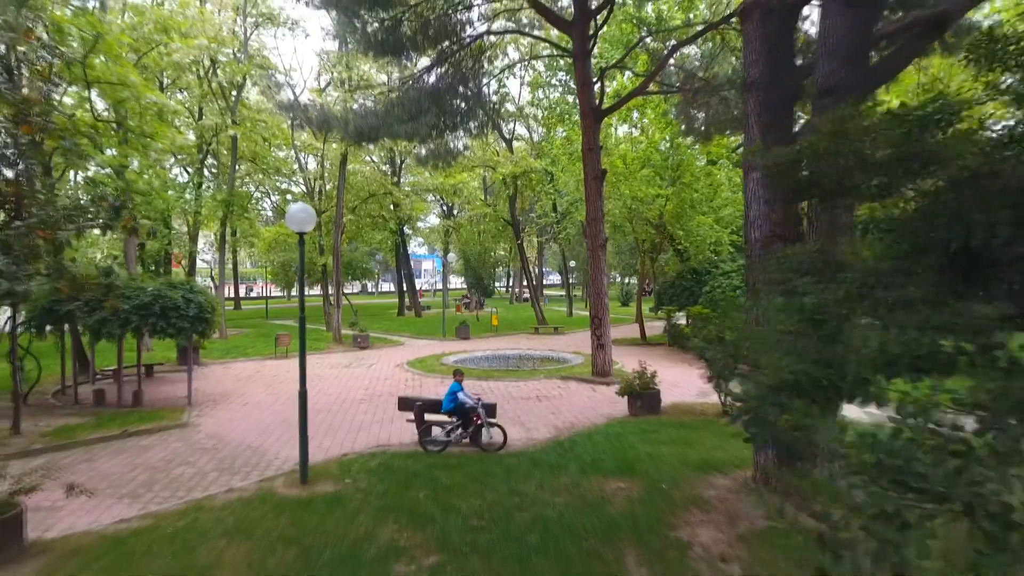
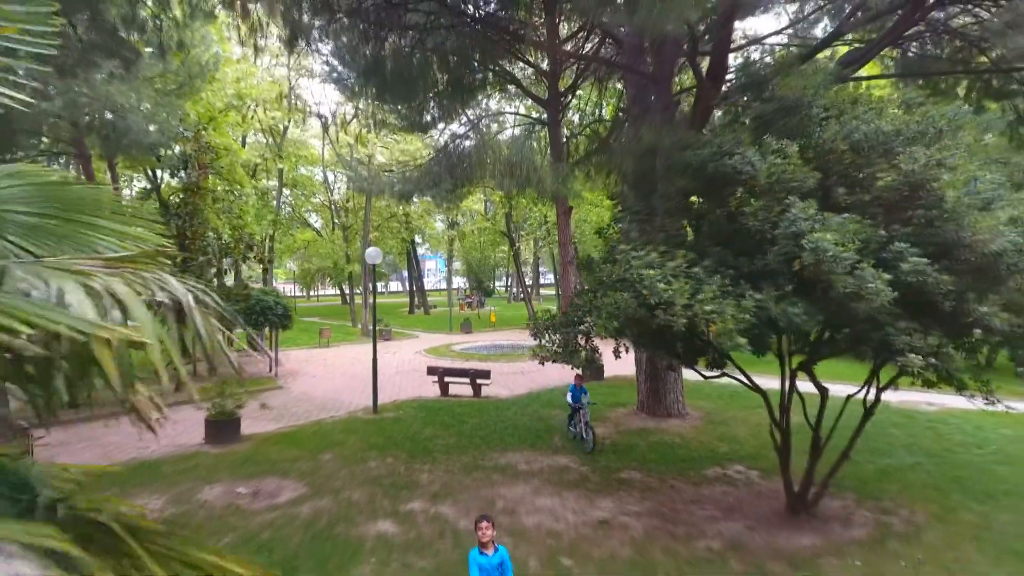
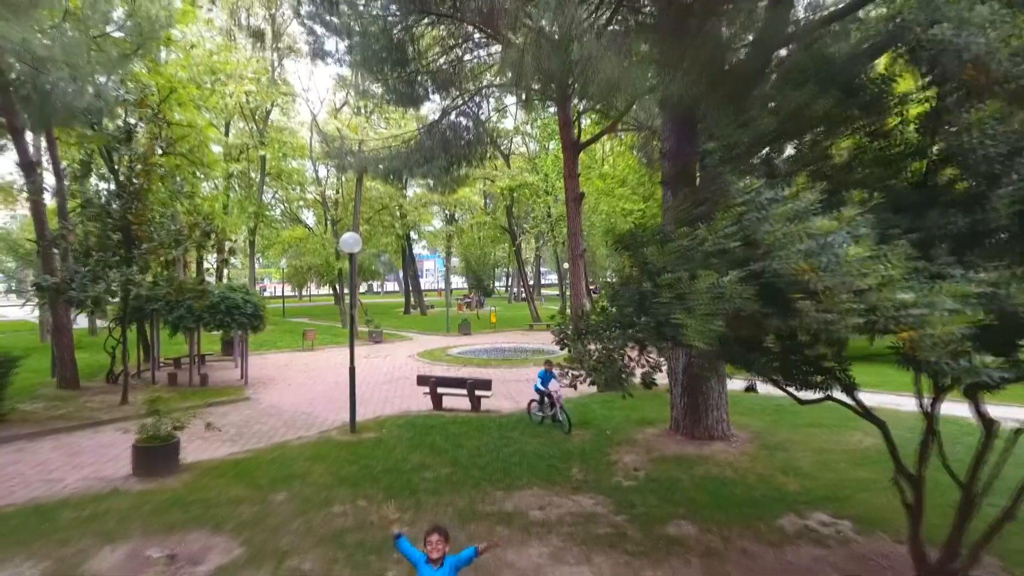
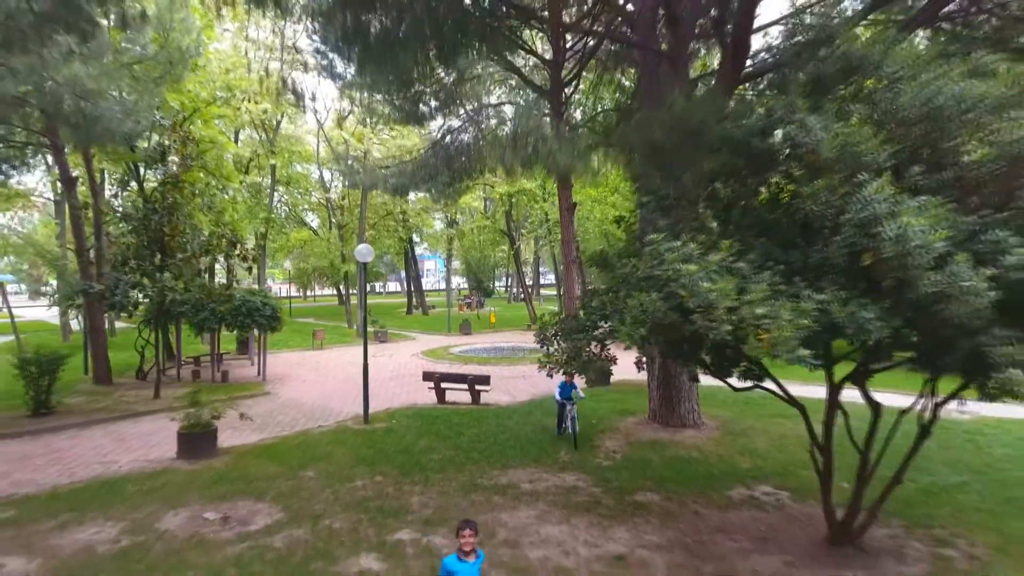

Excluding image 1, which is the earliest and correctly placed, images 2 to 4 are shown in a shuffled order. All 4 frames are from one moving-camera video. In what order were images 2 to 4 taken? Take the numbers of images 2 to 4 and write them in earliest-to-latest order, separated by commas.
3, 4, 2
